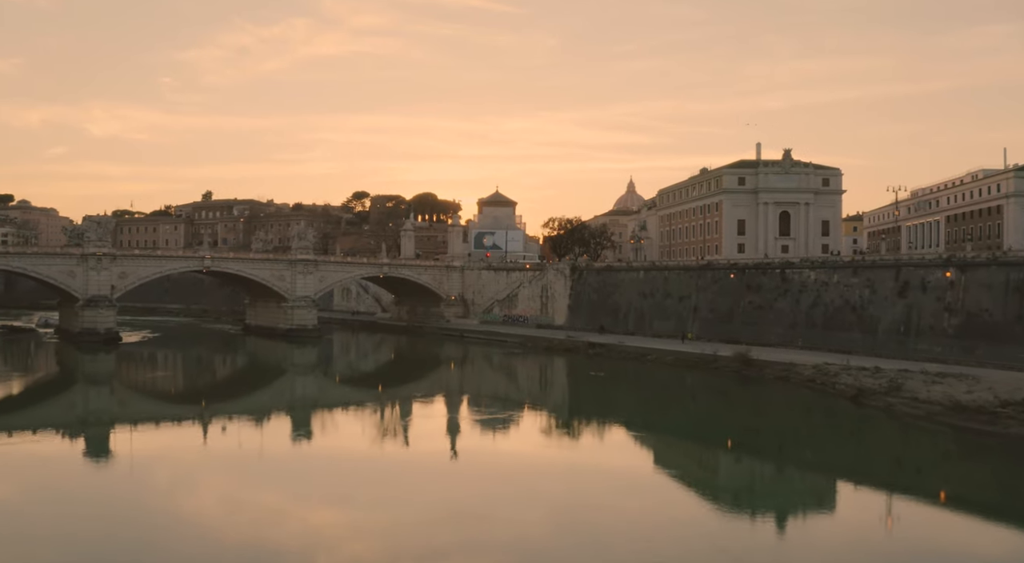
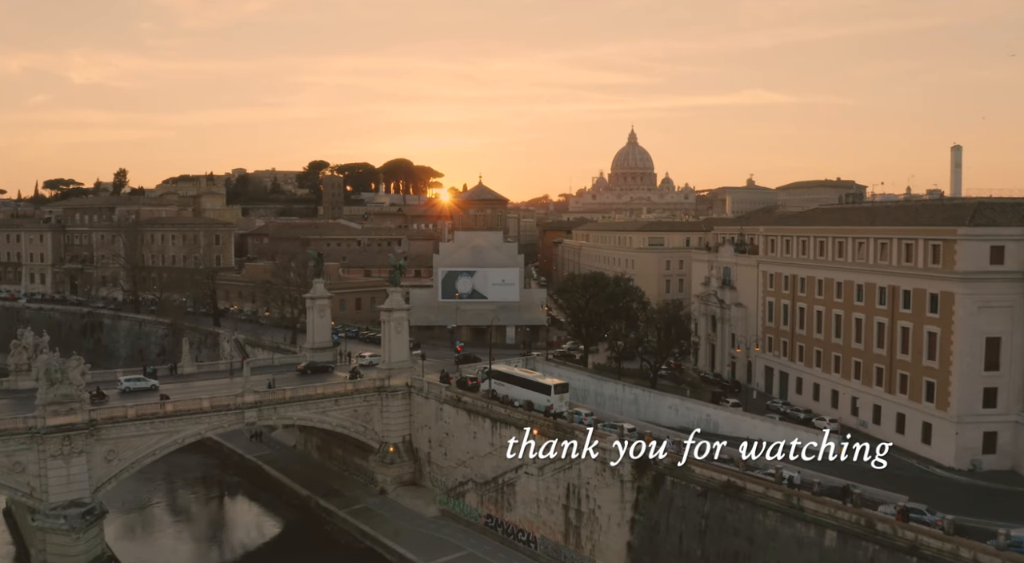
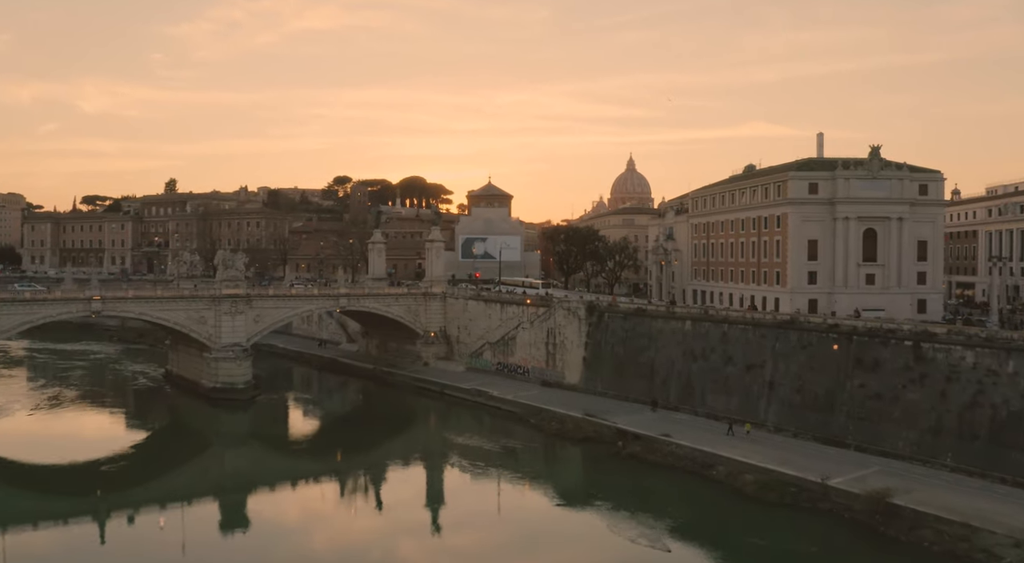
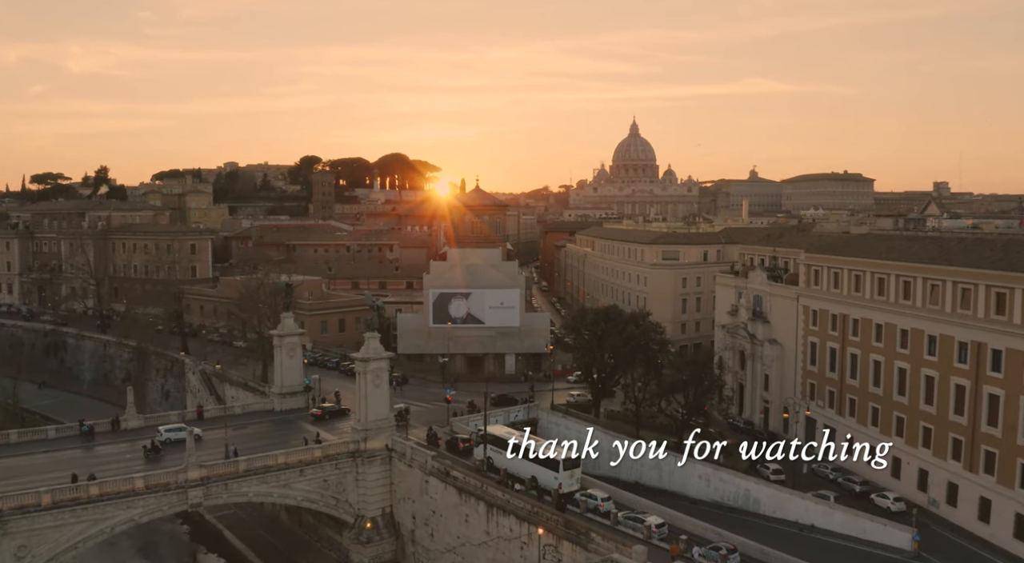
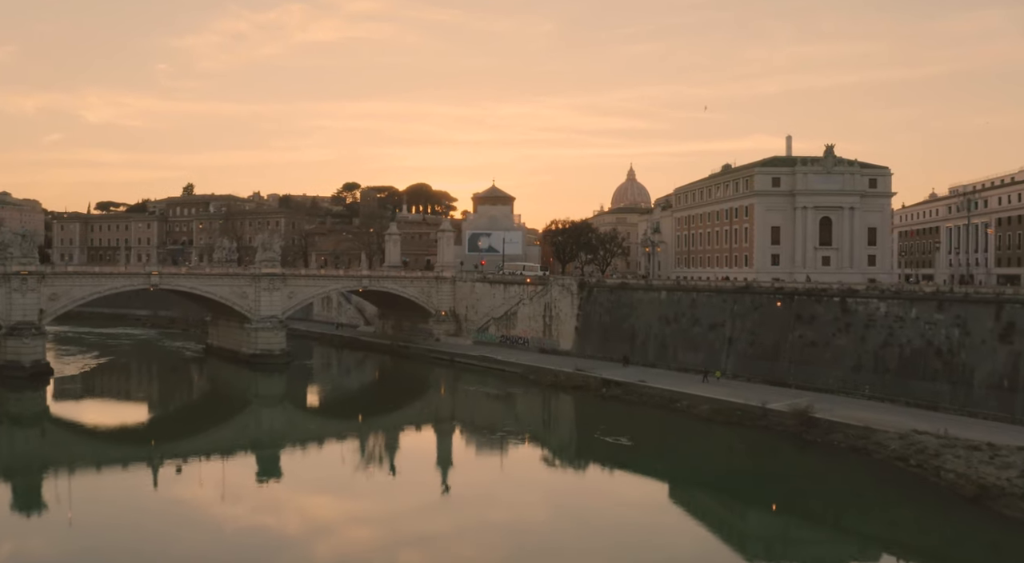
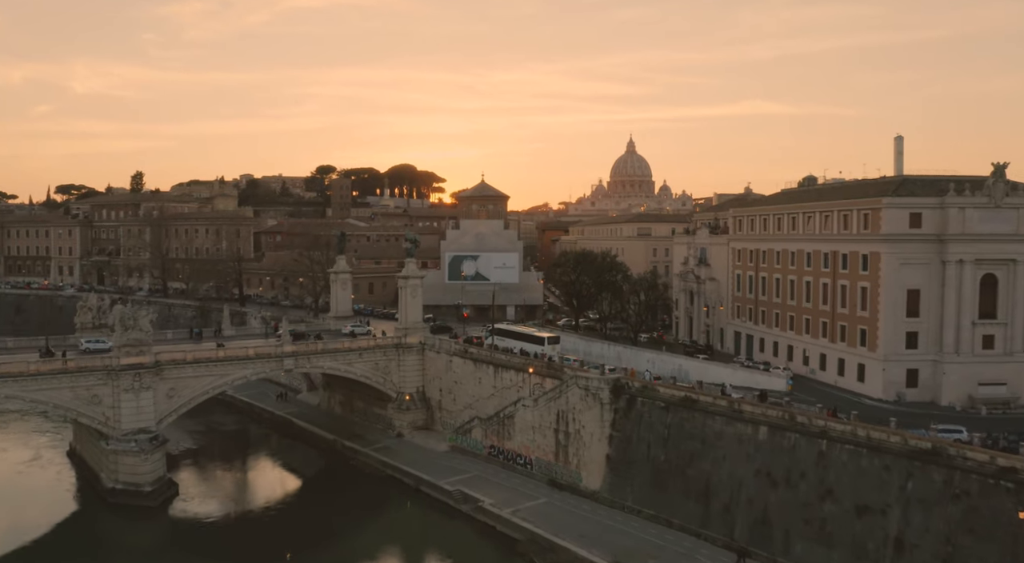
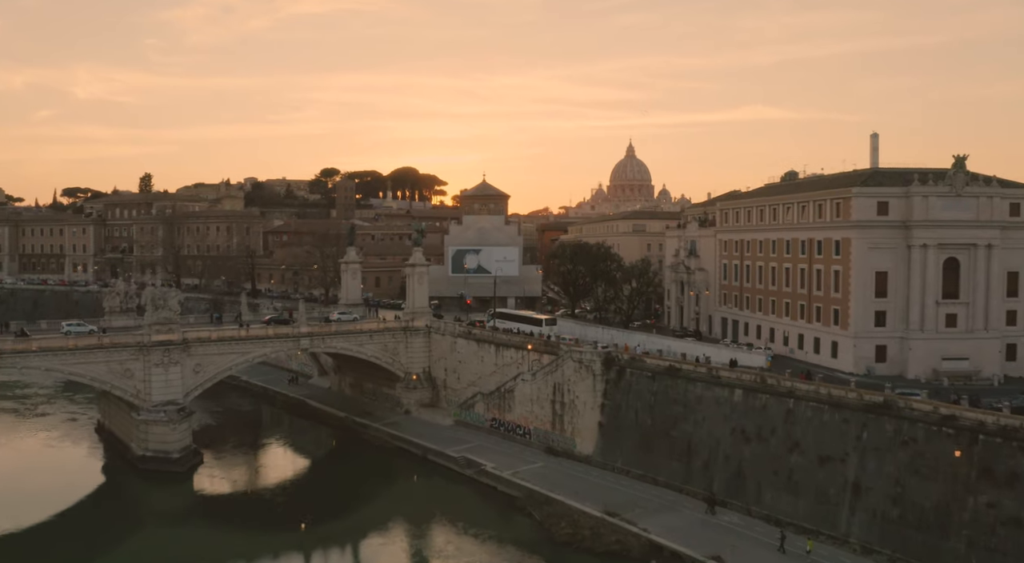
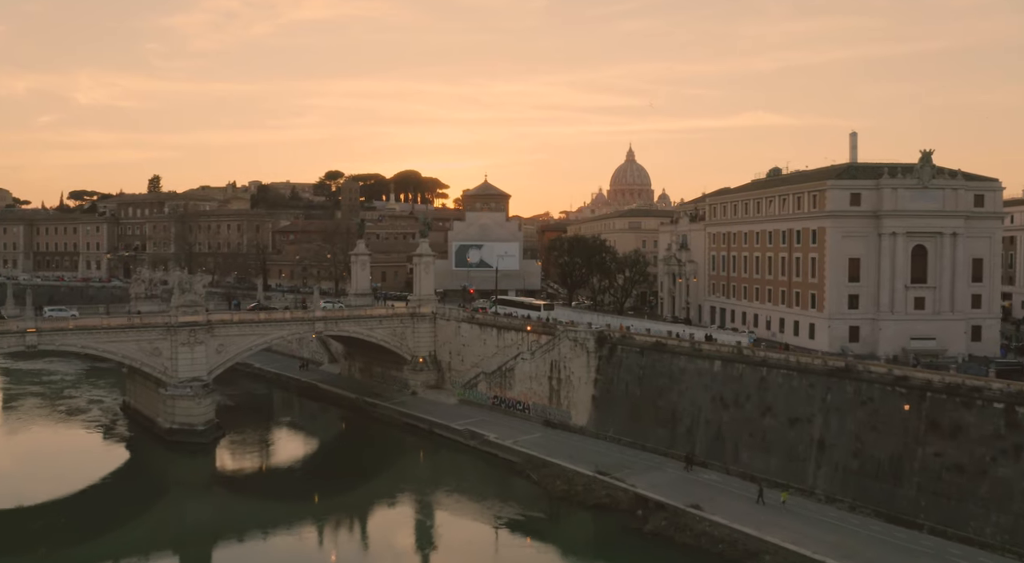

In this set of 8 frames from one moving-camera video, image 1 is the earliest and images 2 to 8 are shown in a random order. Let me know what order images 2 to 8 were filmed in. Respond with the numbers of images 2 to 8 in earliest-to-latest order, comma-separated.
5, 3, 8, 7, 6, 2, 4
